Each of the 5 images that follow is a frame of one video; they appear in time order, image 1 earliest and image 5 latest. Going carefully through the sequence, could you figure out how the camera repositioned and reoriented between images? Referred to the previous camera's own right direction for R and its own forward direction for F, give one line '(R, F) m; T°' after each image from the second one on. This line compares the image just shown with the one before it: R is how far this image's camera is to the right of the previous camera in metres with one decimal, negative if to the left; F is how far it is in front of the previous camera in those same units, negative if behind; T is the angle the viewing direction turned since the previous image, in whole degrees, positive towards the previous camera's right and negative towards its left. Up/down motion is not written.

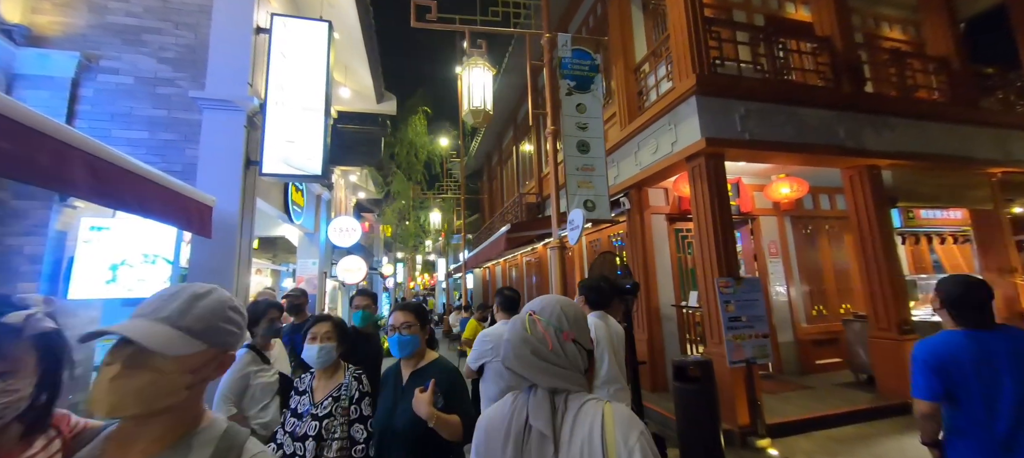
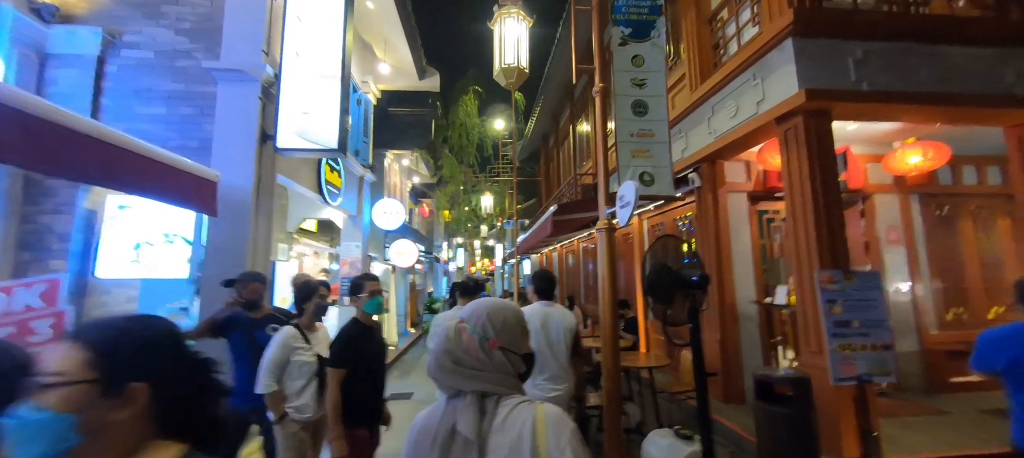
(+0.3, +0.7) m; -9°
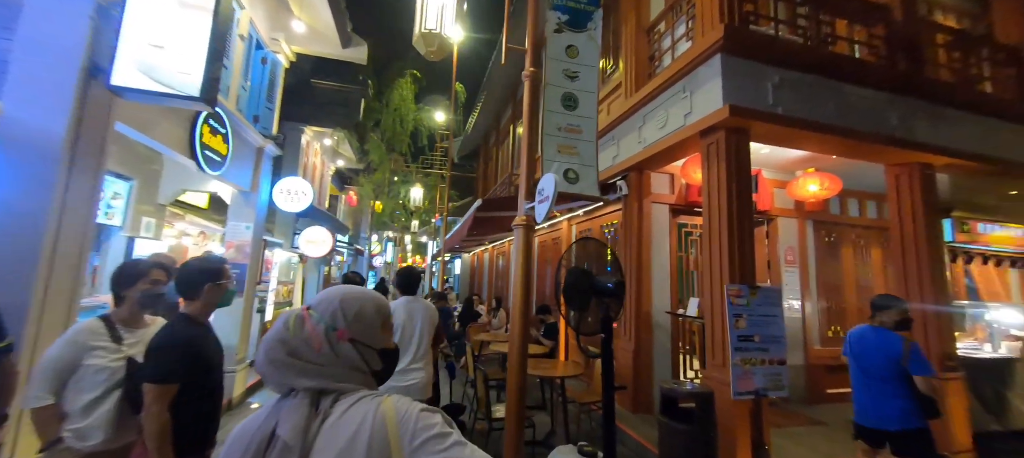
(+0.2, +0.4) m; +9°
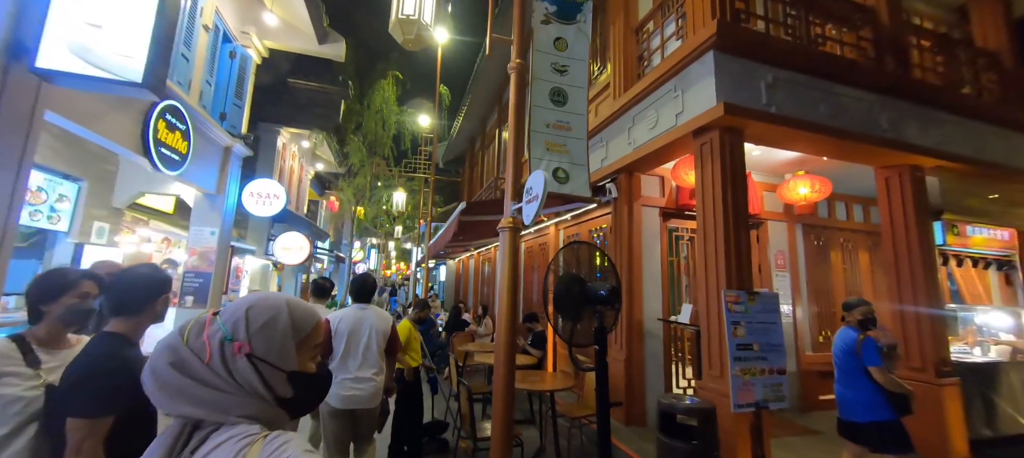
(0.0, +0.3) m; +2°
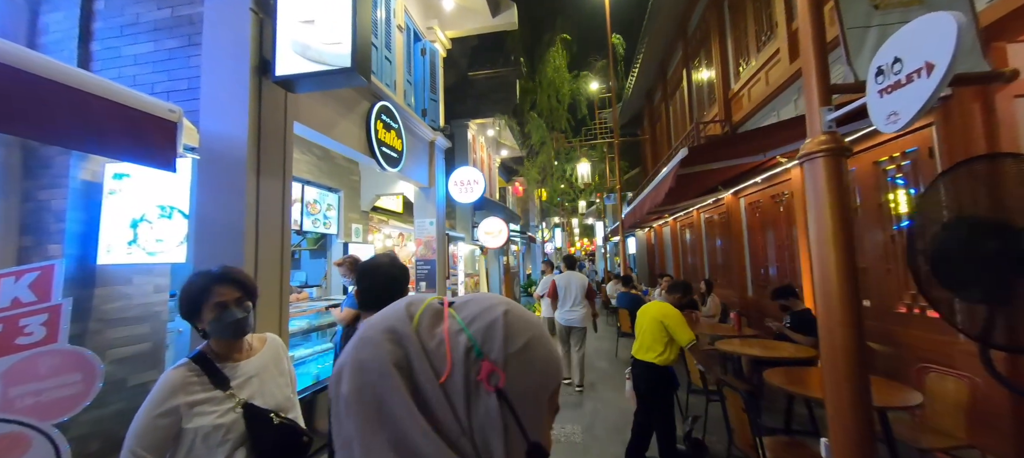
(-0.6, +0.8) m; -25°
